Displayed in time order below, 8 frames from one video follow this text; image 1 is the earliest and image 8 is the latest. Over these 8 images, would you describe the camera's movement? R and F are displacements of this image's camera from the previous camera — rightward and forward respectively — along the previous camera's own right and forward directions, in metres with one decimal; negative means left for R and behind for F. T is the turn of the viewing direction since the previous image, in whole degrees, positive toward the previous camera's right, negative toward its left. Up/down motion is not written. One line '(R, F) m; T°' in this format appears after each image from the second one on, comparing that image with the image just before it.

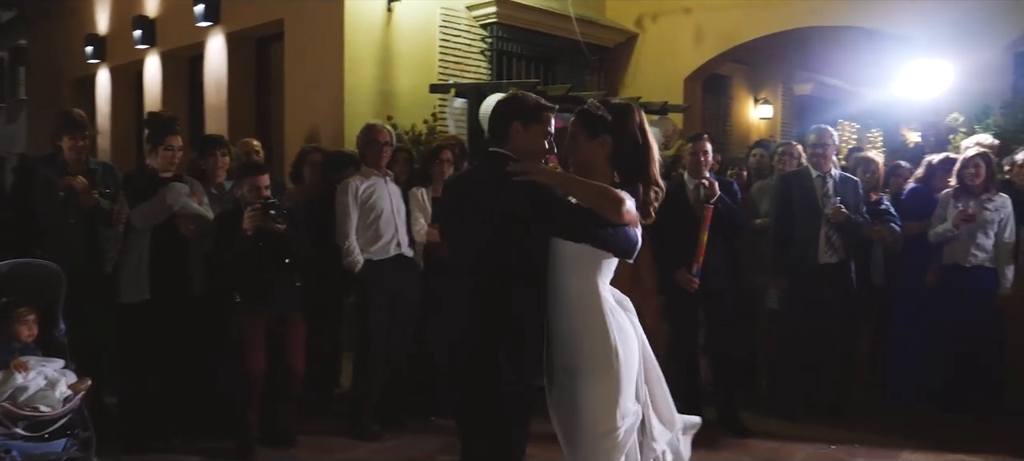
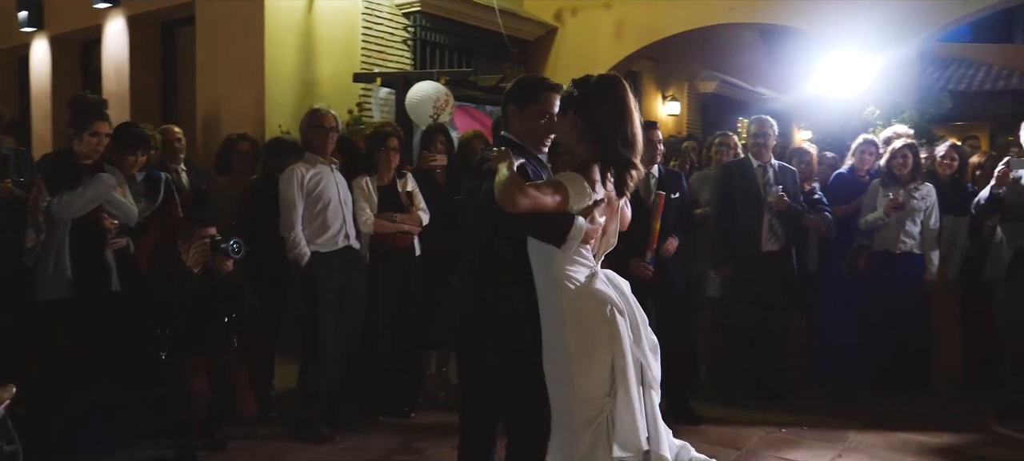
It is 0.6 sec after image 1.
(-0.3, +0.1) m; +7°
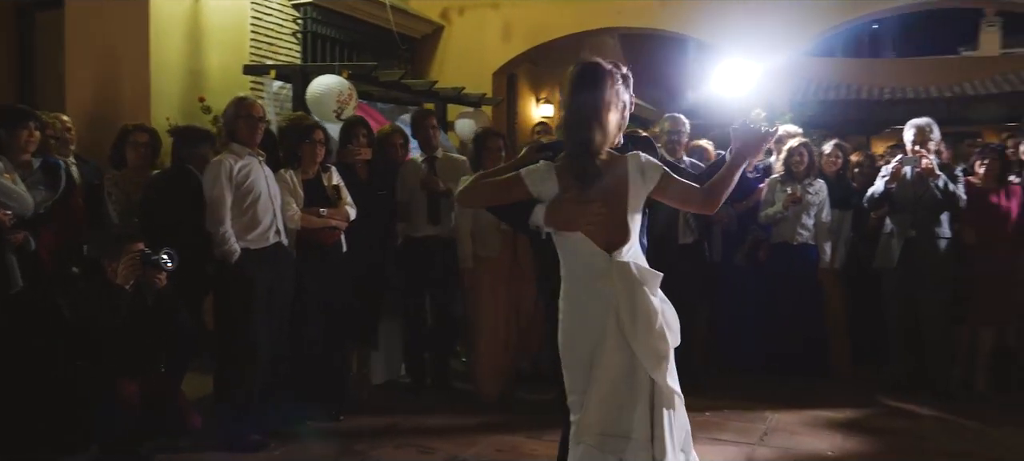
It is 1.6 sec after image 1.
(-0.4, +0.1) m; +10°
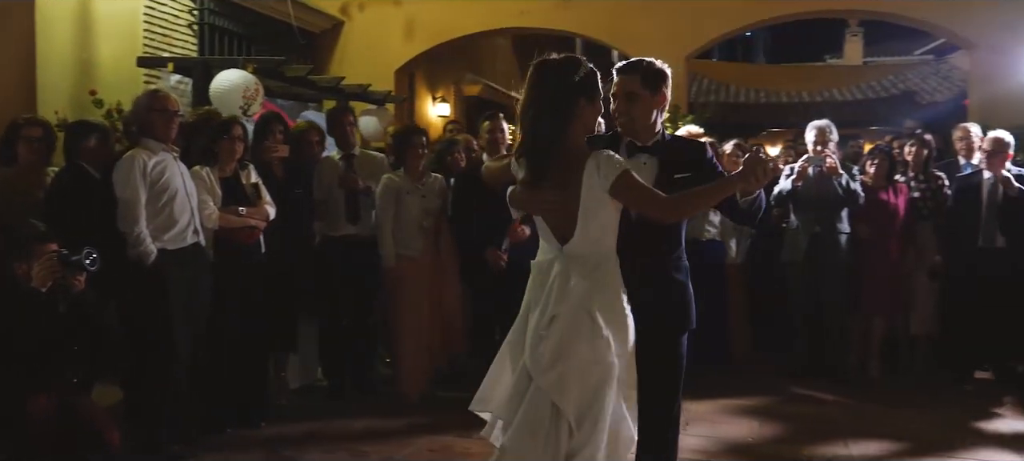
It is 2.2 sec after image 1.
(-0.2, 0.0) m; +8°
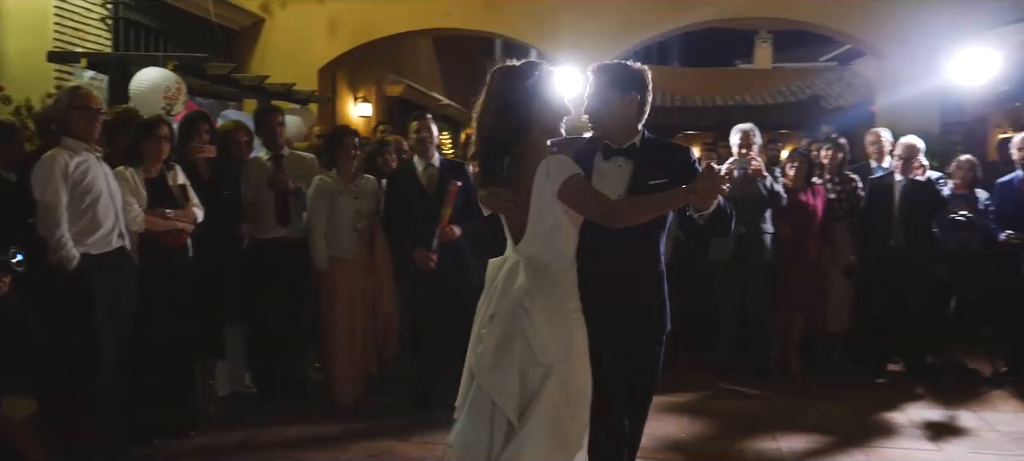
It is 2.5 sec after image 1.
(-0.1, 0.0) m; +6°
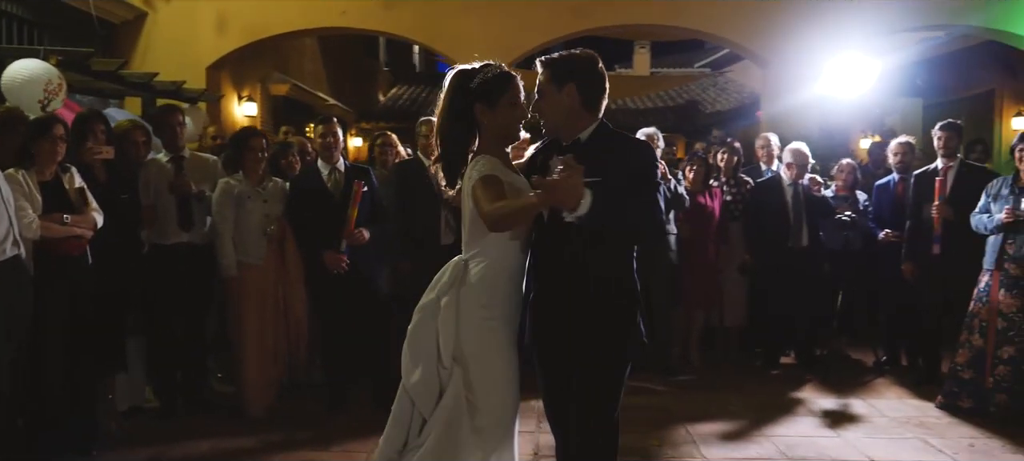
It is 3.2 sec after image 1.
(-0.2, 0.0) m; +8°
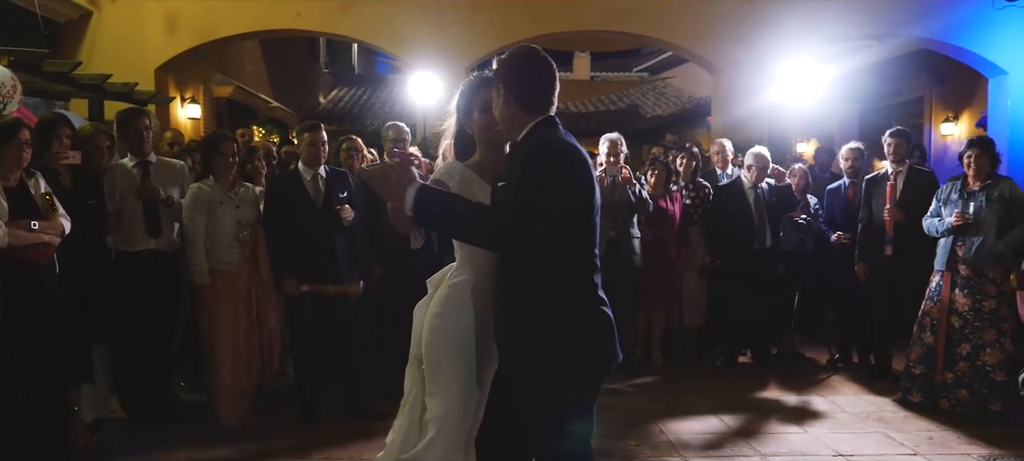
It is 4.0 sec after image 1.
(-0.2, 0.0) m; +4°
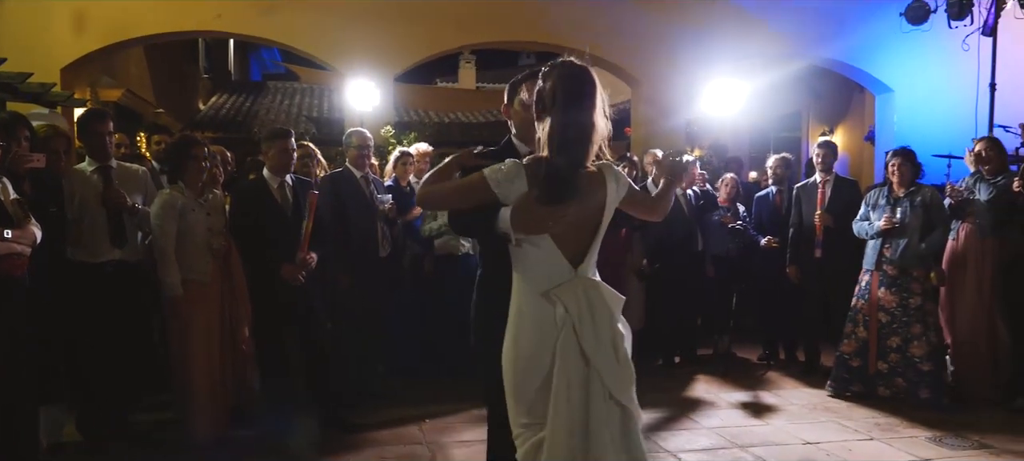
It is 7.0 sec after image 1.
(-0.6, 0.0) m; +9°
